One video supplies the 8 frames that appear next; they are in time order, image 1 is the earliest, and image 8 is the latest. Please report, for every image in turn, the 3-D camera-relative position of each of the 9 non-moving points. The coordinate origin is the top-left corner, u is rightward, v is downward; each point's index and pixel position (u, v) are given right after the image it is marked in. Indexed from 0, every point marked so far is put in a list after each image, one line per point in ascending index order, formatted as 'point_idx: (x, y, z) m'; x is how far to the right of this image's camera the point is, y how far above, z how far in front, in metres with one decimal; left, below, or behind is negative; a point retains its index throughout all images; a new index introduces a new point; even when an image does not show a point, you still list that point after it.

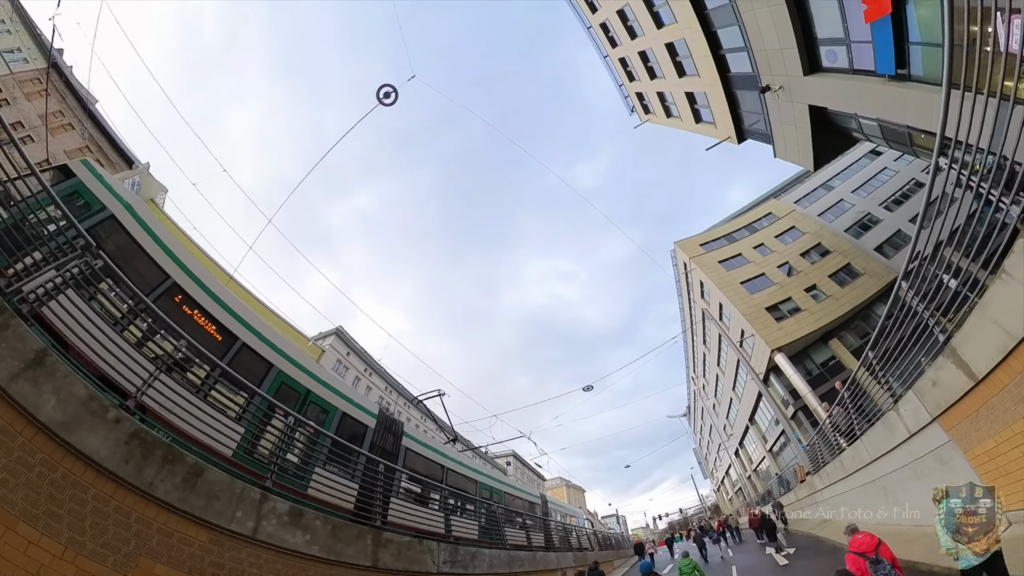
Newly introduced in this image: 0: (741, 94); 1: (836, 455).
0: (+7.6, +6.4, +16.8) m
1: (+7.0, -3.5, +10.9) m
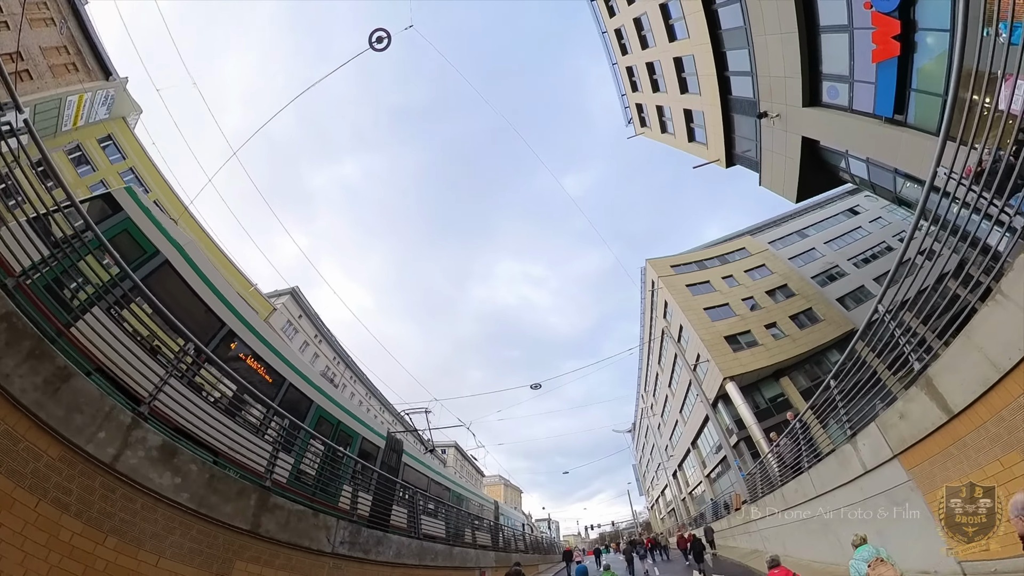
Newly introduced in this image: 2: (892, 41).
0: (+7.4, +5.6, +16.7) m
1: (+5.6, -4.2, +10.8) m
2: (+7.5, +4.9, +10.1) m
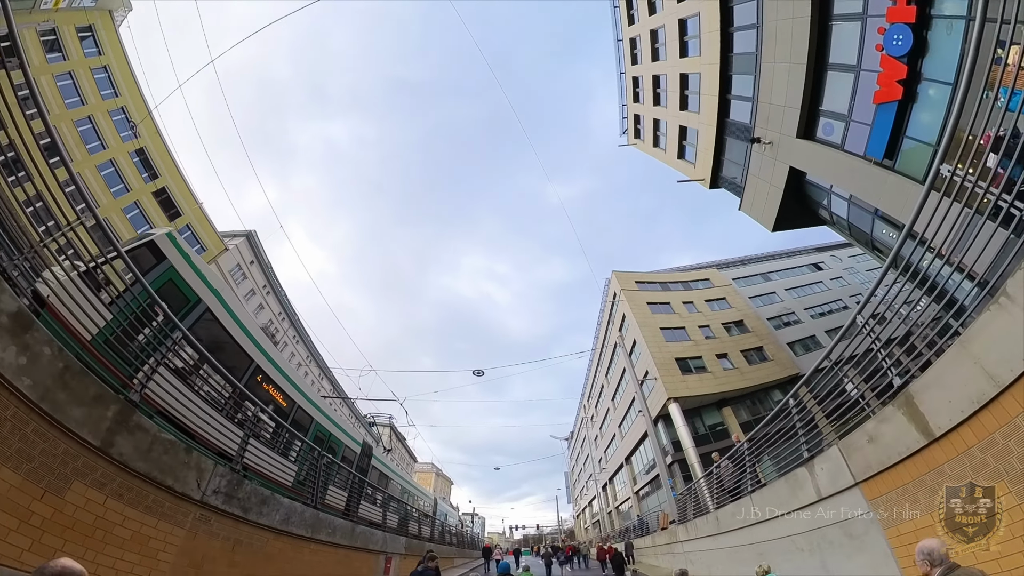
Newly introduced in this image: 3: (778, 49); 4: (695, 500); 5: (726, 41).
0: (+7.1, +4.8, +16.6) m
1: (+4.1, -4.6, +10.6) m
2: (+7.5, +4.0, +10.0) m
3: (+6.9, +6.2, +13.3) m
4: (+4.2, -4.8, +11.5) m
5: (+6.8, +7.7, +16.1) m
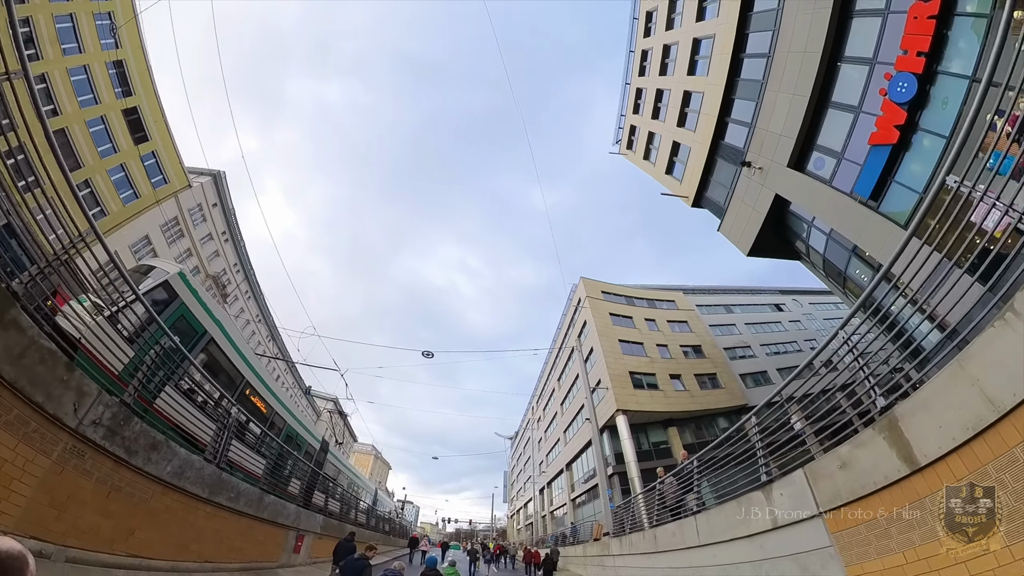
0: (+6.7, +4.1, +16.5) m
1: (+2.7, -4.8, +10.4) m
2: (+7.4, +3.1, +10.0) m
3: (+7.0, +5.5, +13.2) m
4: (+2.7, -5.0, +11.3) m
5: (+6.9, +7.0, +16.0) m
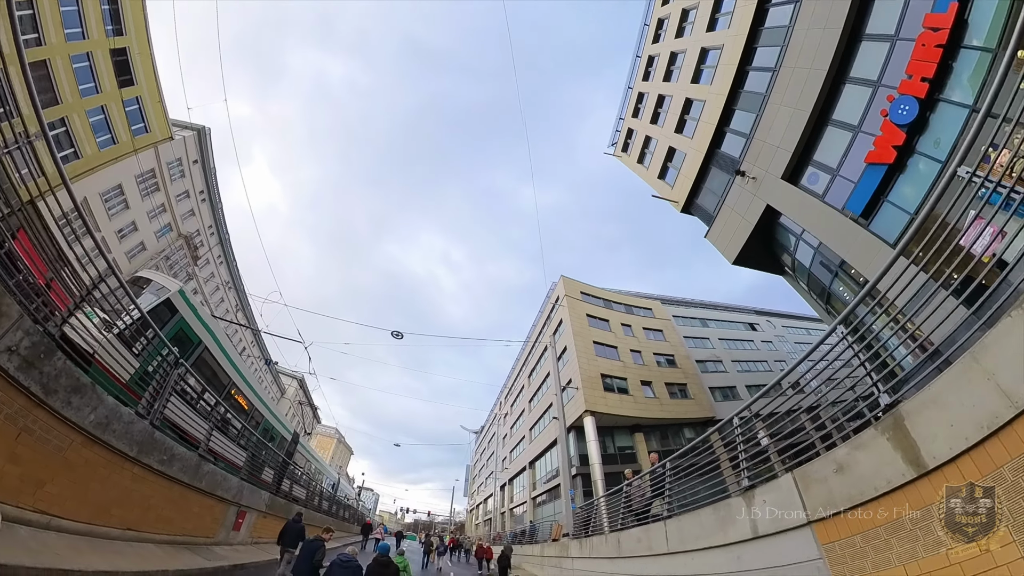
0: (+6.4, +3.8, +16.4) m
1: (+1.8, -4.8, +10.1) m
2: (+7.3, +2.7, +9.8) m
3: (+6.9, +5.1, +13.1) m
4: (+1.8, -4.9, +11.0) m
5: (+6.9, +6.7, +15.8) m
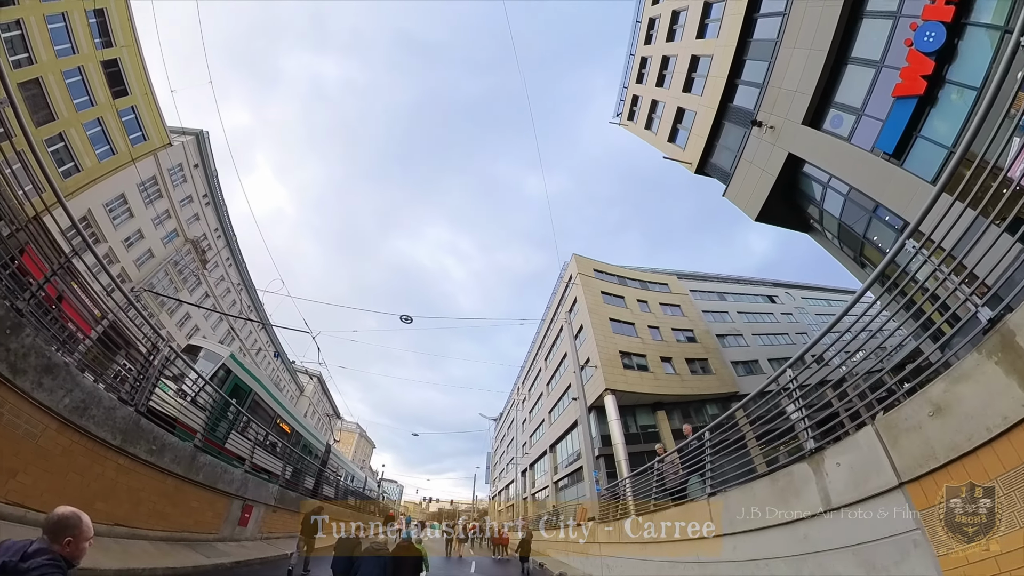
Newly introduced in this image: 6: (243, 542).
0: (+6.5, +4.8, +15.5) m
1: (+2.3, -4.1, +9.5) m
2: (+7.3, +3.6, +9.0) m
3: (+6.9, +6.0, +12.2) m
4: (+2.2, -4.3, +10.4) m
5: (+6.9, +7.7, +14.9) m
6: (-4.0, -3.8, +7.6) m
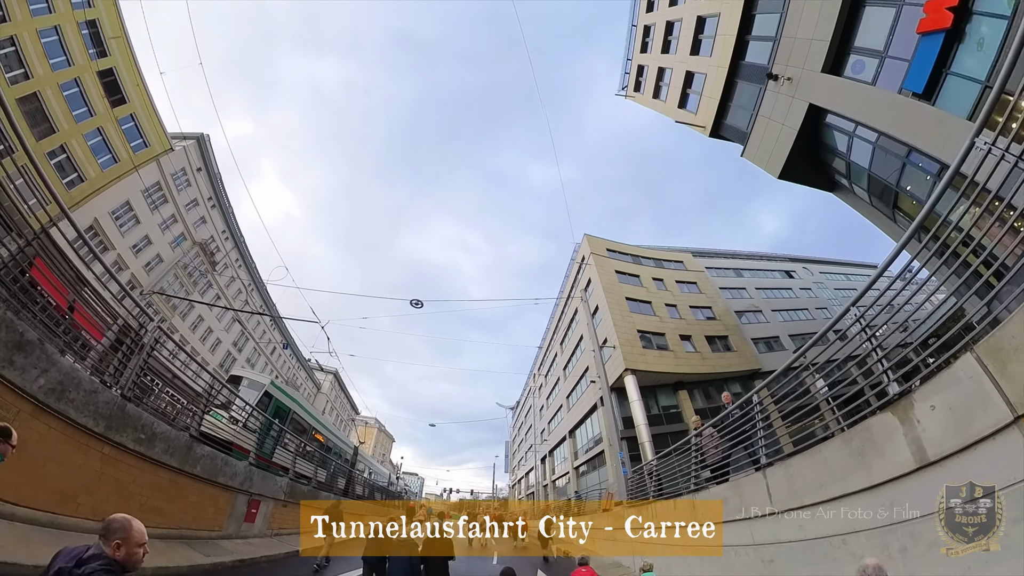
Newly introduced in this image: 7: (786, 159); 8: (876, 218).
0: (+6.7, +5.6, +14.7) m
1: (+2.7, -3.6, +9.0) m
2: (+7.3, +4.3, +8.2) m
3: (+6.9, +6.8, +11.3) m
4: (+2.7, -3.7, +9.9) m
5: (+6.9, +8.5, +14.0) m
6: (-3.7, -3.5, +7.2) m
7: (+6.6, +2.8, +12.3) m
8: (+7.9, +1.5, +11.0) m
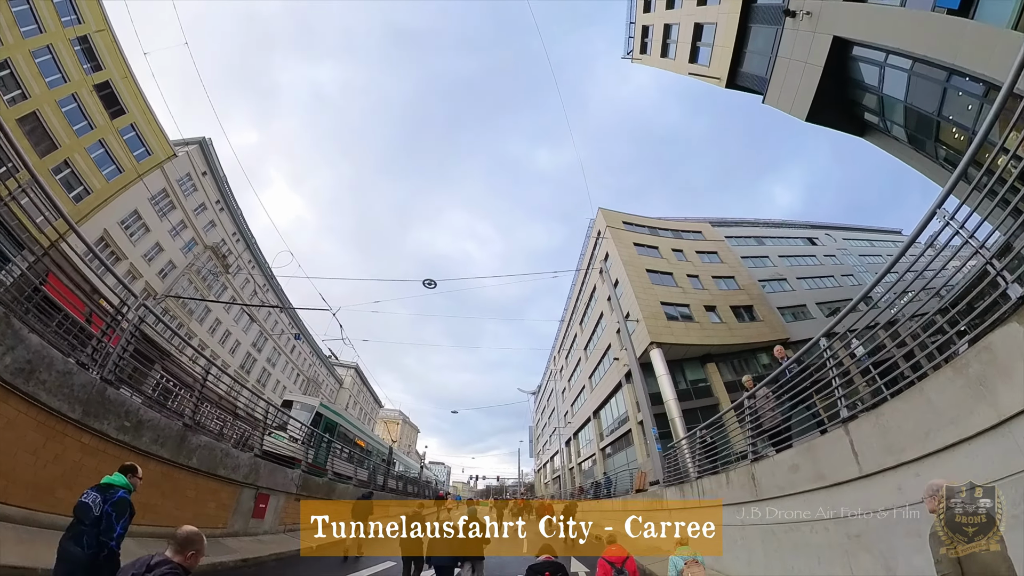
0: (+6.8, +6.7, +13.7) m
1: (+3.1, -2.9, +8.3) m
2: (+7.3, +5.3, +7.2) m
3: (+6.8, +7.8, +10.3) m
4: (+3.2, -3.0, +9.2) m
5: (+6.8, +9.6, +12.9) m
6: (-3.2, -3.3, +6.7) m
7: (+6.8, +3.8, +11.4) m
8: (+8.1, +2.5, +10.1) m
